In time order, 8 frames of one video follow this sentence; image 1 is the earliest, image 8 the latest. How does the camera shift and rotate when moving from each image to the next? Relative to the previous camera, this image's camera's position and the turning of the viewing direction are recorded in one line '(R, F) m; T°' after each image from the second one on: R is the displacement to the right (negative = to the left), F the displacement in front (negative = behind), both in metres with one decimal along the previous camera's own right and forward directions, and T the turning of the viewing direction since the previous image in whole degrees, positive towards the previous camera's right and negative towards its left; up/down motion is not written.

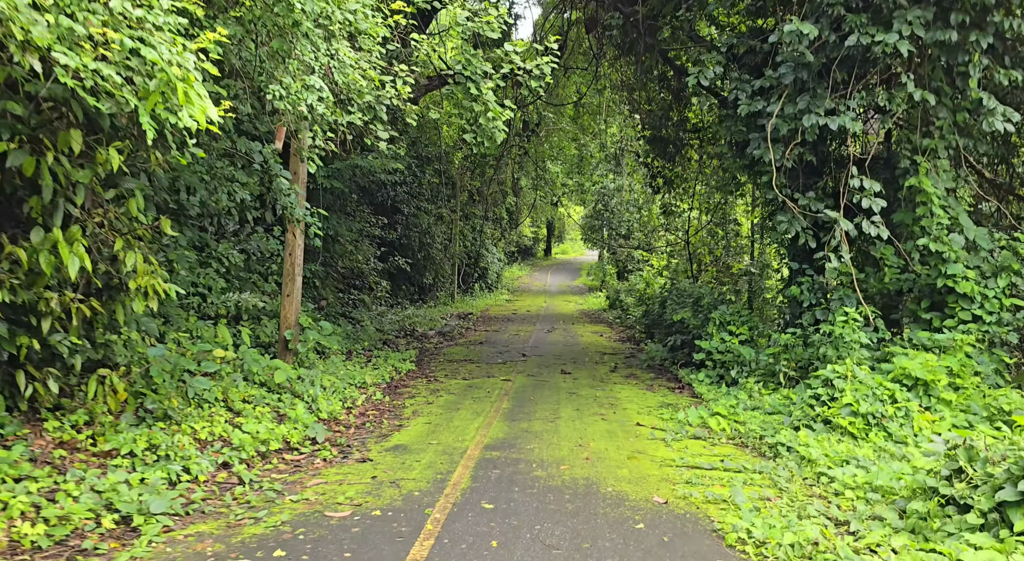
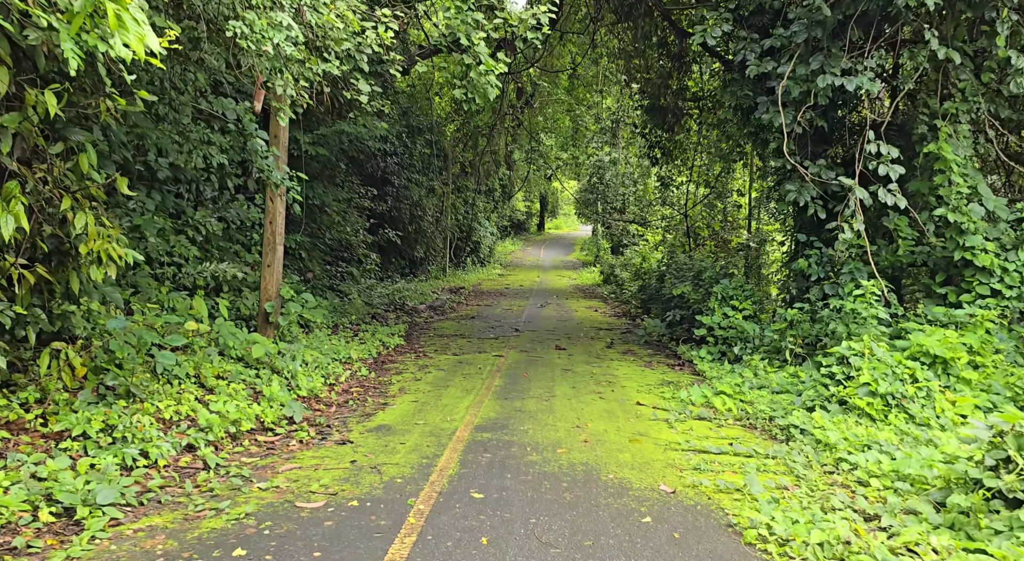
(0.0, +0.4) m; +1°
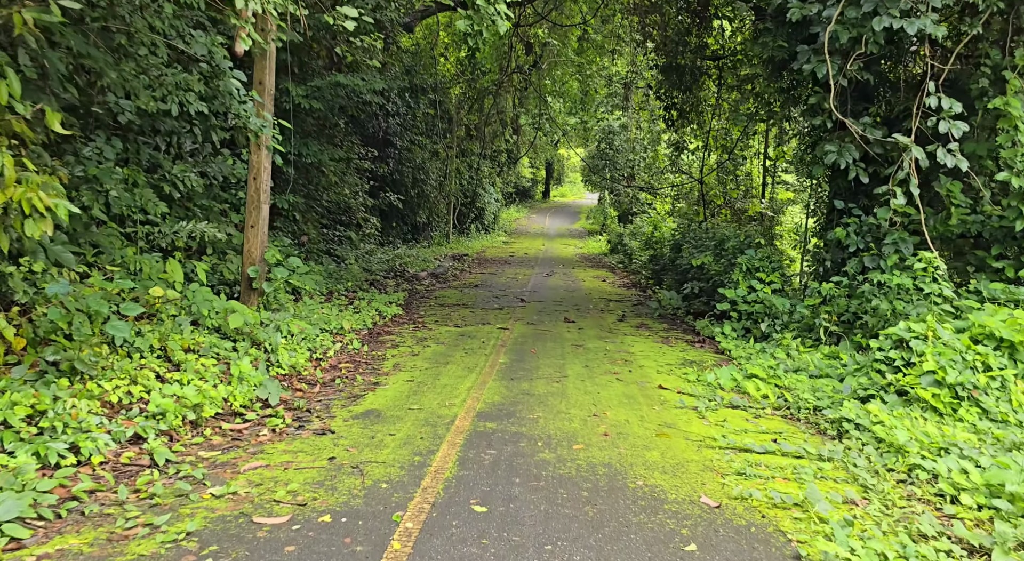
(0.0, +0.7) m; 0°
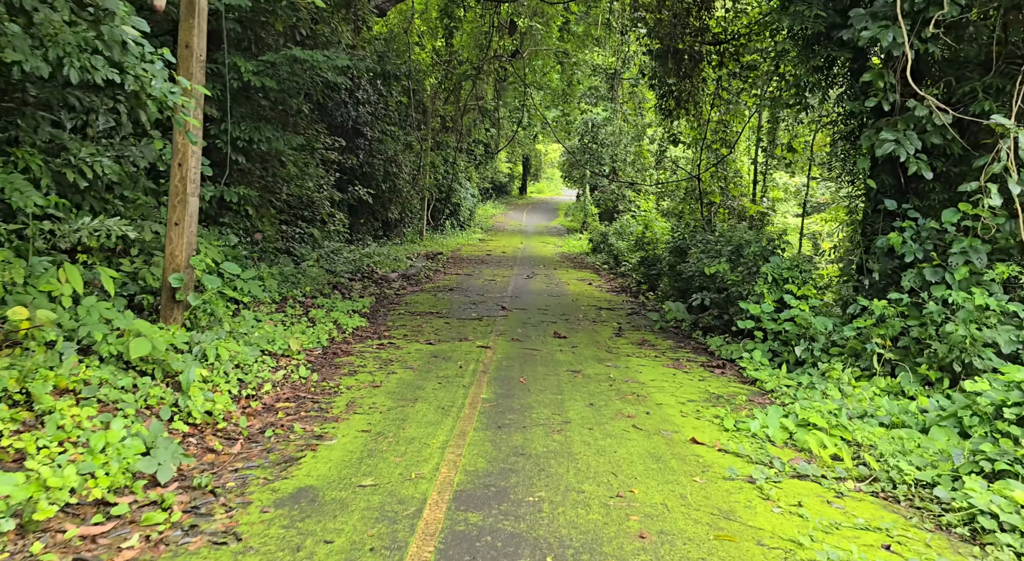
(-0.1, +1.3) m; +2°
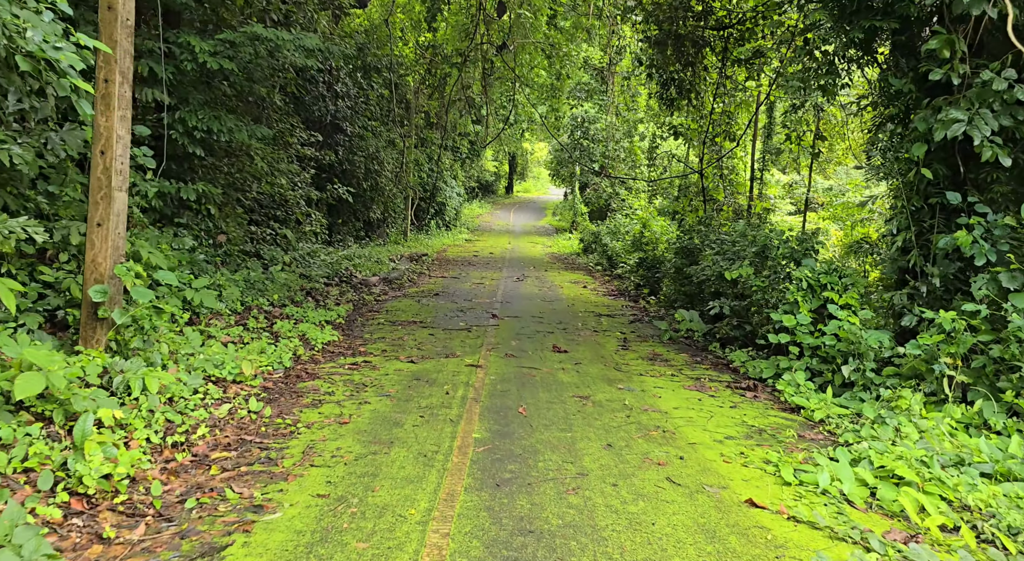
(-0.1, +1.0) m; +1°
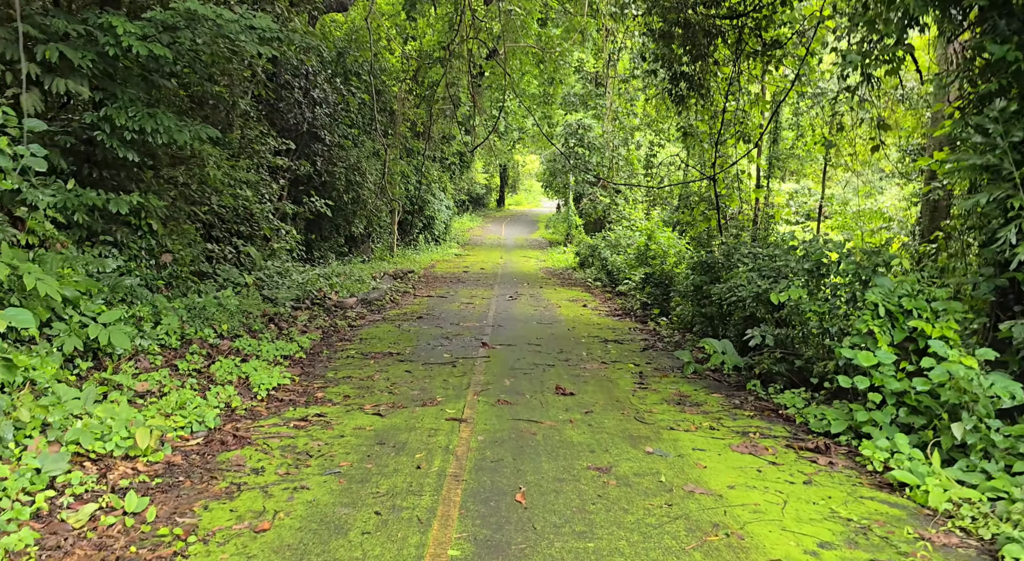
(0.0, +1.4) m; +1°
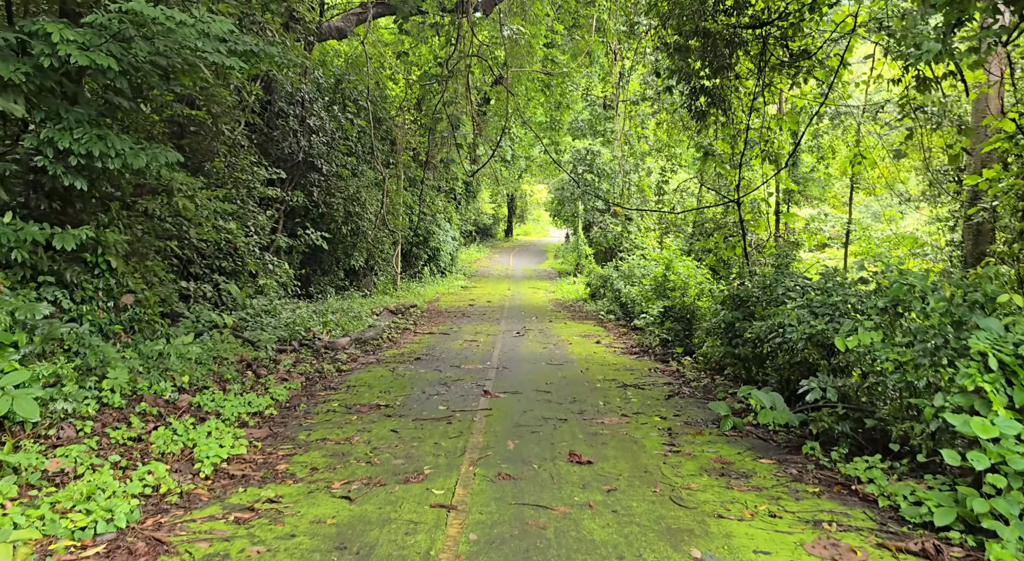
(0.0, +1.1) m; -1°
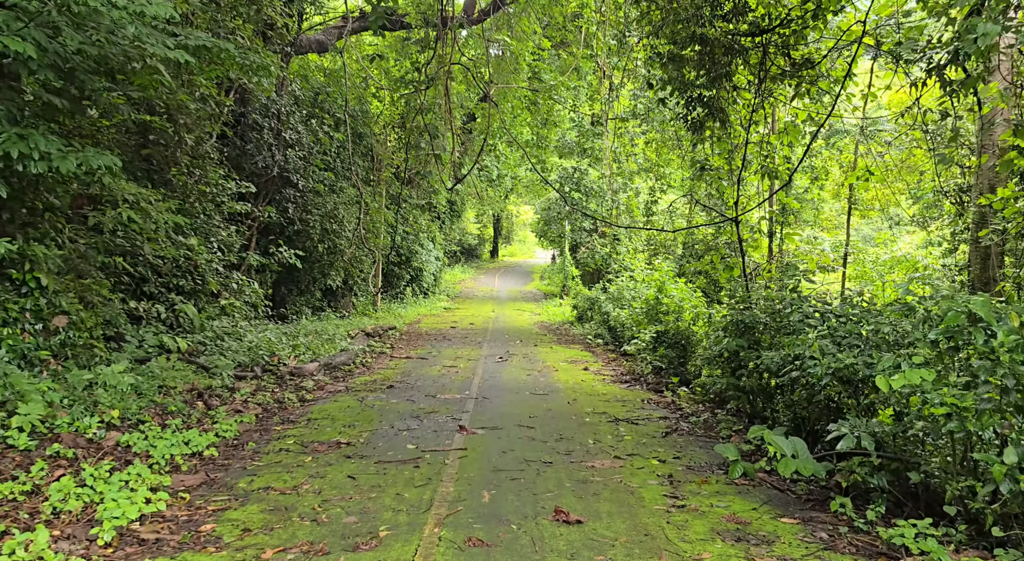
(+0.1, +0.8) m; +1°
